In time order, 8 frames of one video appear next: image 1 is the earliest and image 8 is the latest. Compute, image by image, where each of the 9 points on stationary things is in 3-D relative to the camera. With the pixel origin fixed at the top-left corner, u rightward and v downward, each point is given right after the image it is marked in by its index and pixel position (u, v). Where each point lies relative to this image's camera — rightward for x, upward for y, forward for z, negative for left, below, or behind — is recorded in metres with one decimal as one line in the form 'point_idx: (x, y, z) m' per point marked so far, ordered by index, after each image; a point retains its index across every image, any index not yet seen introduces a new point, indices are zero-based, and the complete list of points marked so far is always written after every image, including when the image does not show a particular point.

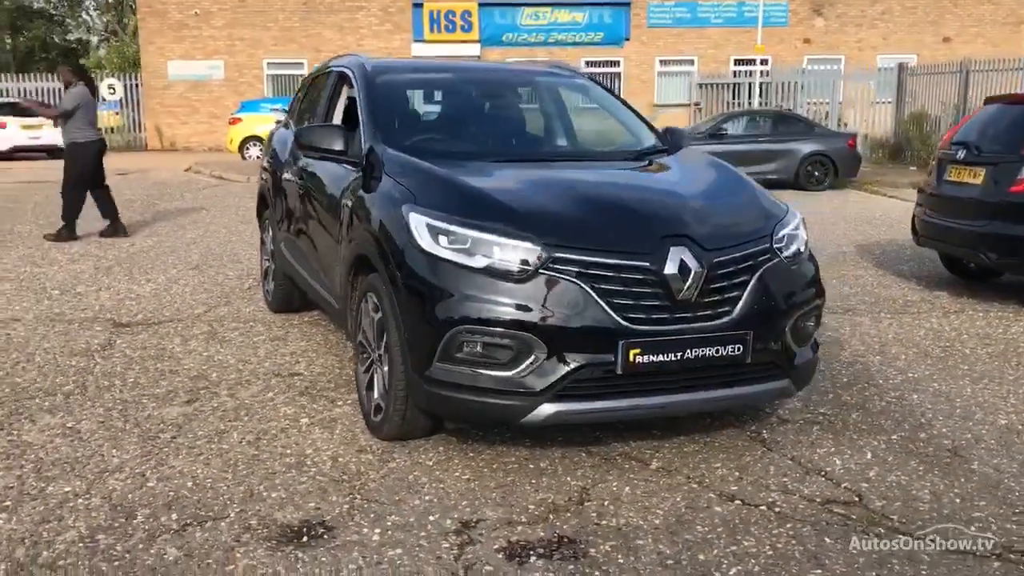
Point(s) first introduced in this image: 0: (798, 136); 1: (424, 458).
0: (+4.9, +2.6, +16.9) m
1: (-0.3, -0.7, +3.9) m
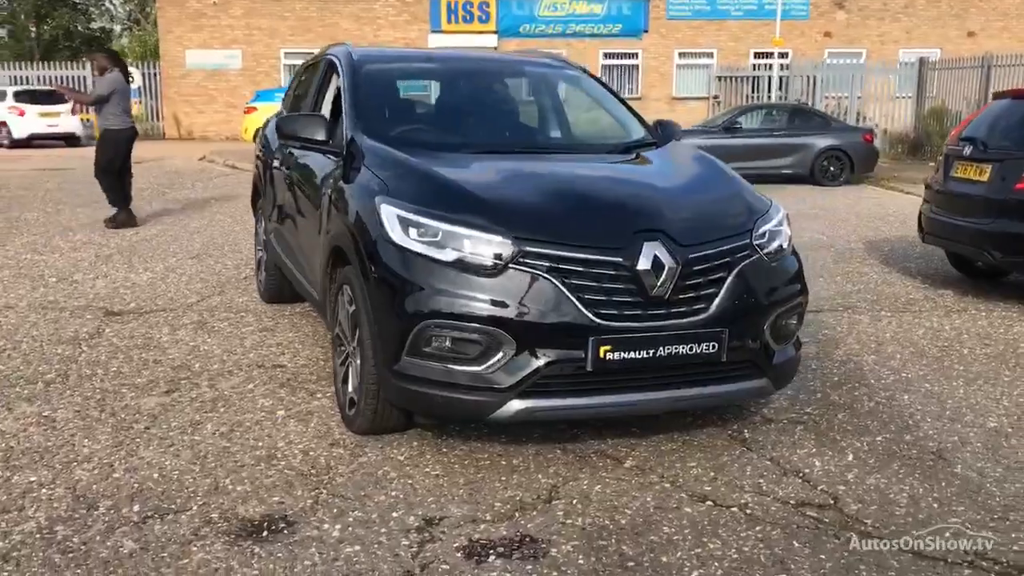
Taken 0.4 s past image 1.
0: (+5.1, +2.6, +16.8) m
1: (-0.5, -0.6, +3.9) m
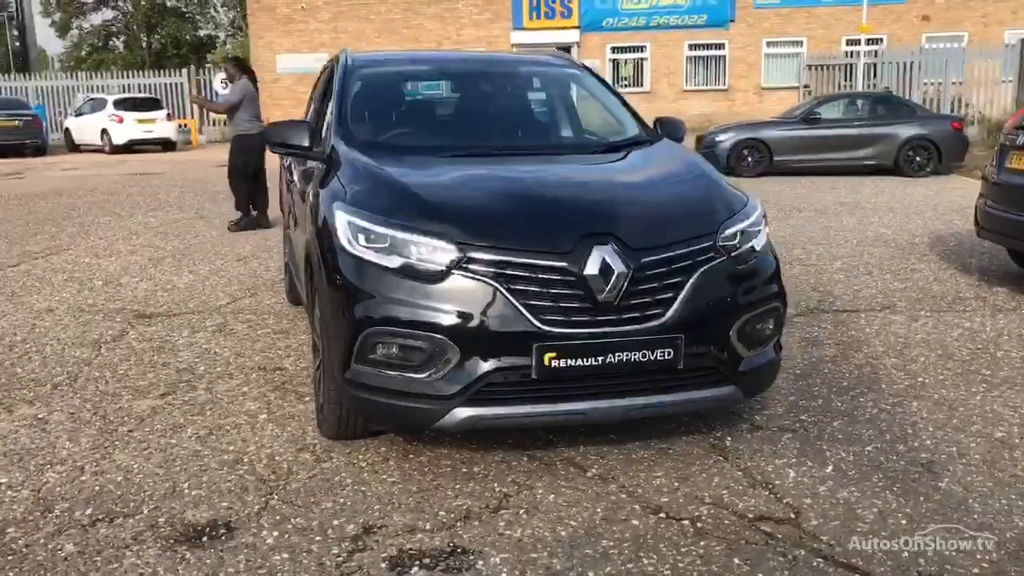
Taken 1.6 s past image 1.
0: (+6.3, +2.7, +16.1) m
1: (-0.6, -0.7, +3.9) m
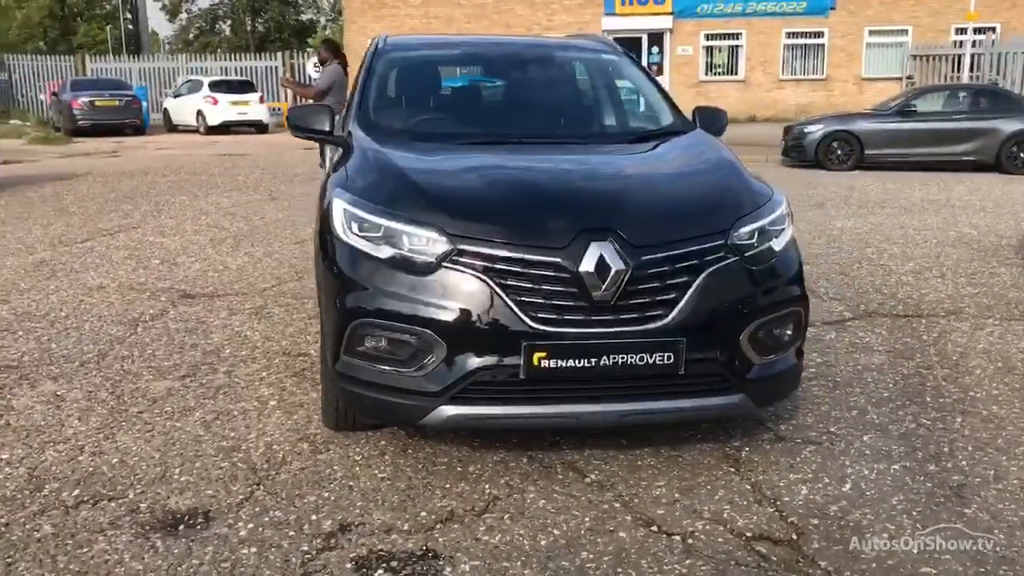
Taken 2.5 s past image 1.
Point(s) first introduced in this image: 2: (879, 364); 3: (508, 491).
0: (+7.5, +2.7, +15.3) m
1: (-0.6, -0.6, +3.8) m
2: (+1.8, -0.4, +5.0) m
3: (0.0, -0.7, +3.5) m
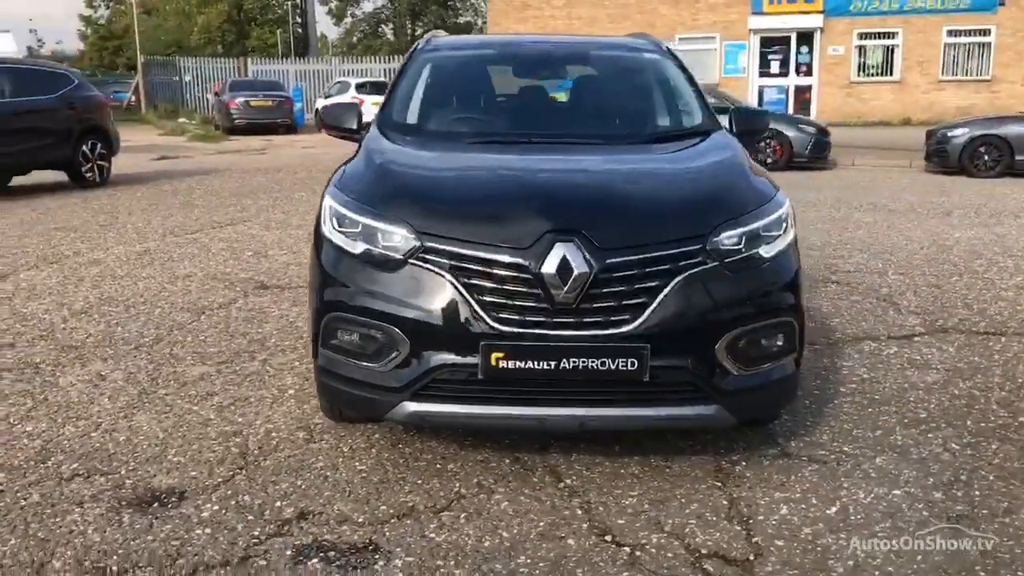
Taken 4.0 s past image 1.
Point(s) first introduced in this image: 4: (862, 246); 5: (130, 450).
0: (+9.3, +2.4, +13.9) m
1: (-0.6, -0.6, +3.9) m
2: (+2.0, -0.4, +4.7) m
3: (-0.1, -0.7, +3.4) m
4: (+3.0, +0.3, +8.5) m
5: (-1.4, -0.6, +3.8) m
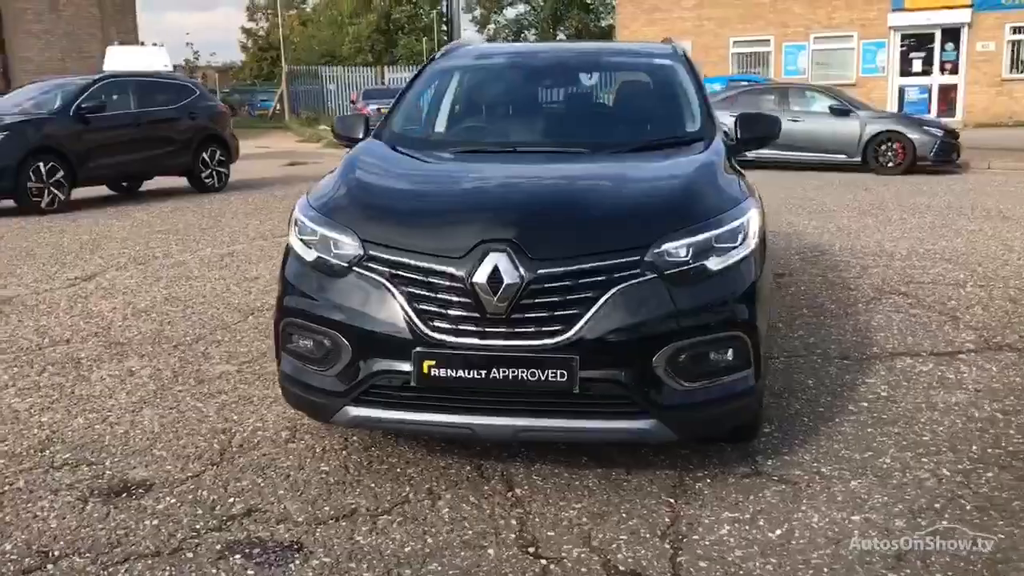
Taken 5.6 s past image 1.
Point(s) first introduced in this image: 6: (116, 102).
0: (+10.6, +2.2, +12.4) m
1: (-0.8, -0.6, +4.0) m
2: (+1.9, -0.5, +4.4) m
3: (-0.3, -0.7, +3.5) m
4: (+3.5, +0.3, +8.0) m
5: (-1.6, -0.6, +4.0) m
6: (-4.7, +2.2, +11.9) m
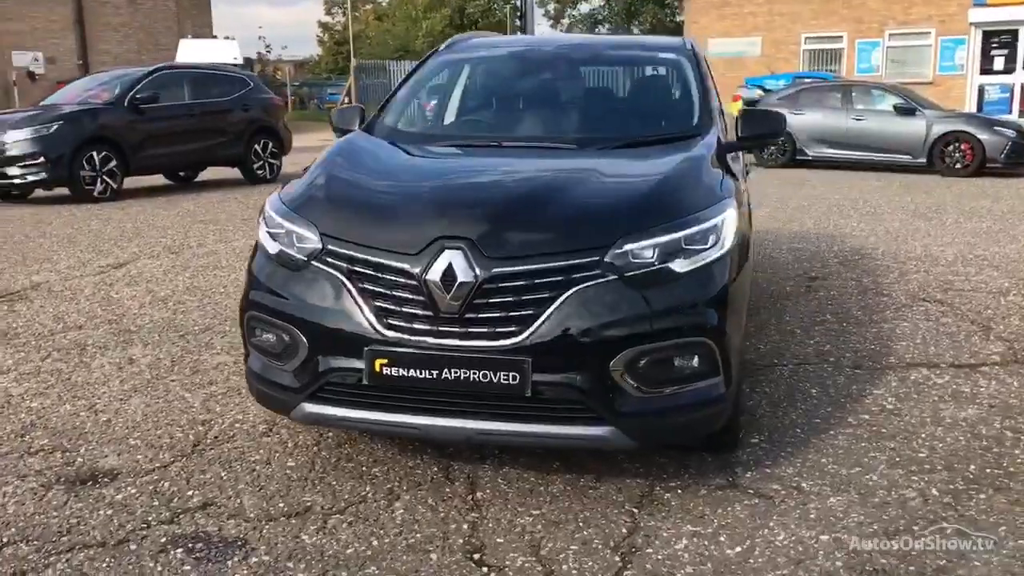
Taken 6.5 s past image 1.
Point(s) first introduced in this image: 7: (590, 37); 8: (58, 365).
0: (+11.2, +2.0, +11.5) m
1: (-0.8, -0.6, +3.9) m
2: (+1.9, -0.5, +4.2) m
3: (-0.4, -0.7, +3.4) m
4: (+3.7, +0.2, +7.6) m
5: (-1.6, -0.6, +4.0) m
6: (-4.2, +2.4, +12.2) m
7: (+0.4, +1.3, +5.1) m
8: (-2.2, -0.4, +4.9) m
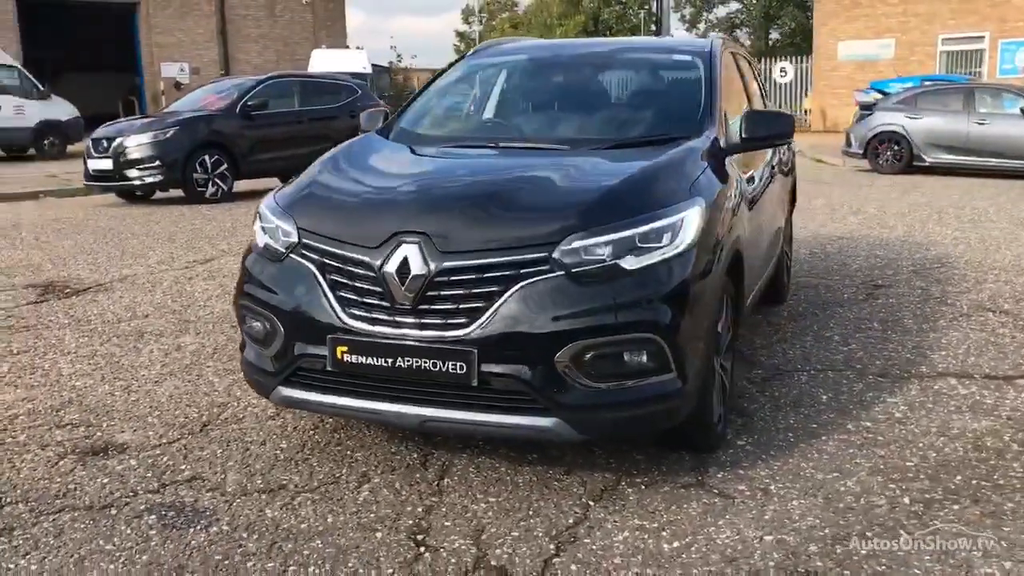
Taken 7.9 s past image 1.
0: (+12.1, +1.7, +10.0) m
1: (-0.9, -0.6, +4.2) m
2: (+1.8, -0.6, +4.0) m
3: (-0.6, -0.7, +3.6) m
4: (+4.2, +0.1, +7.2) m
5: (-1.7, -0.5, +4.4) m
6: (-3.0, +2.4, +12.8) m
7: (+0.6, +1.3, +5.1) m
8: (-2.1, -0.3, +5.3) m
